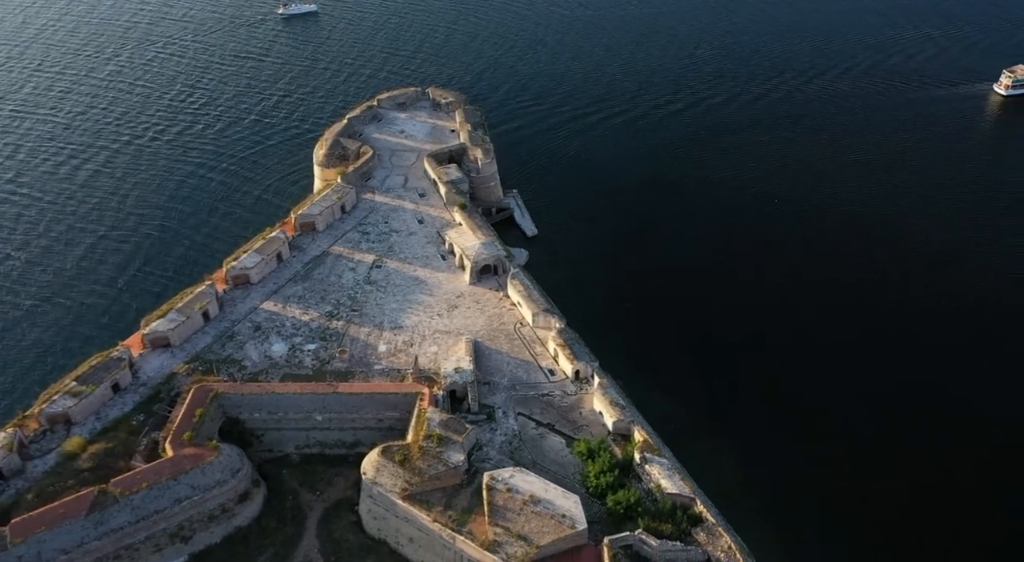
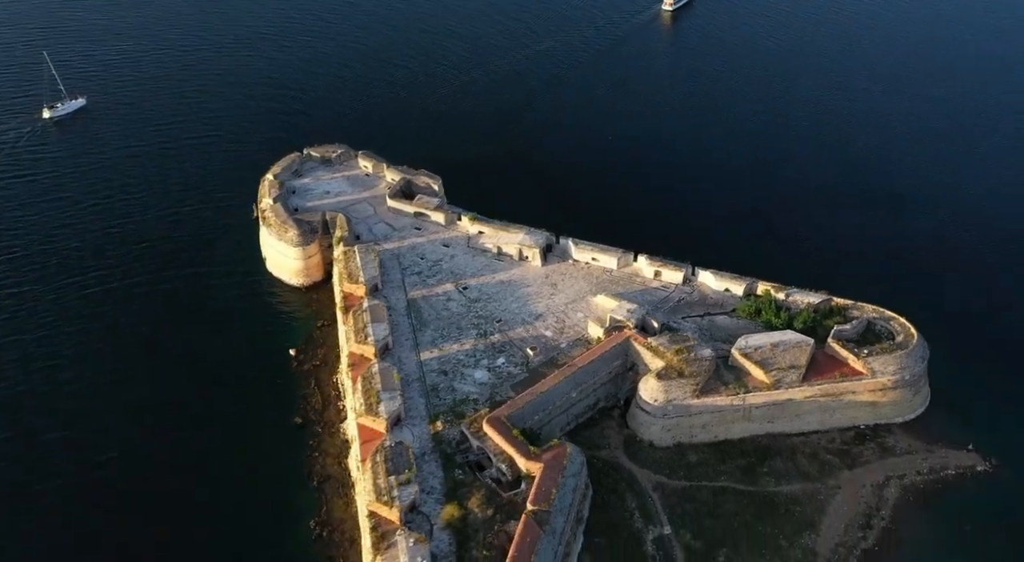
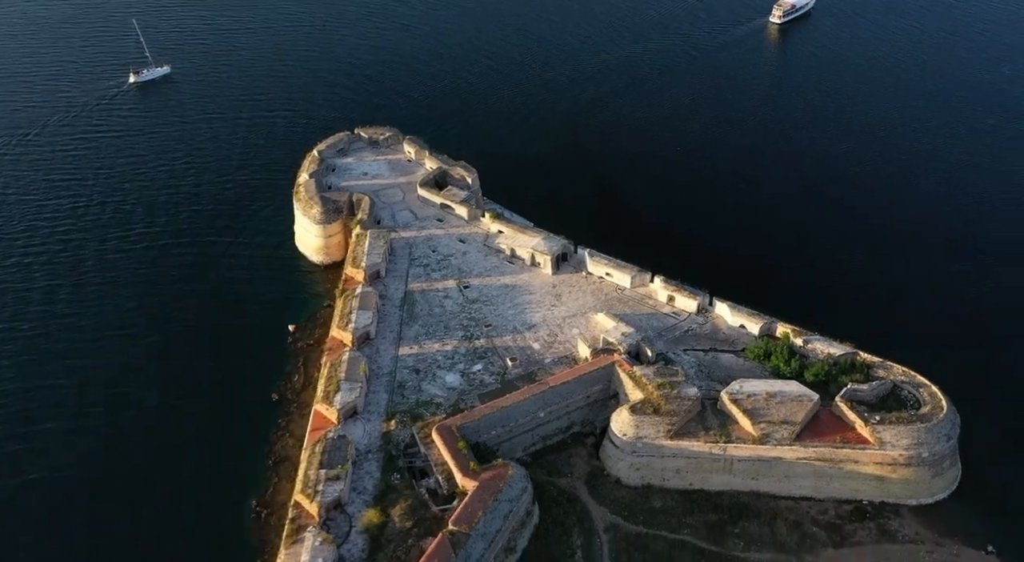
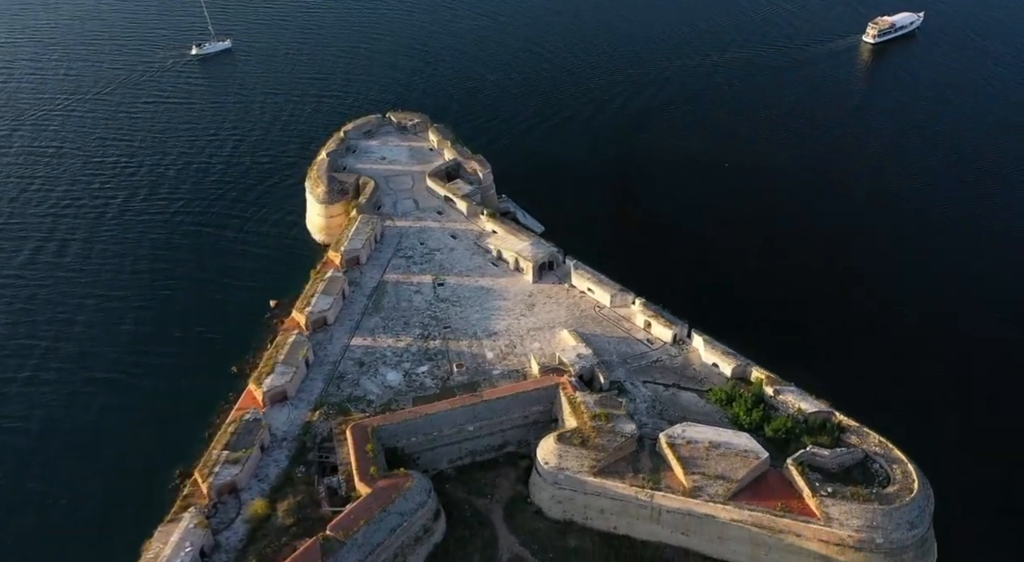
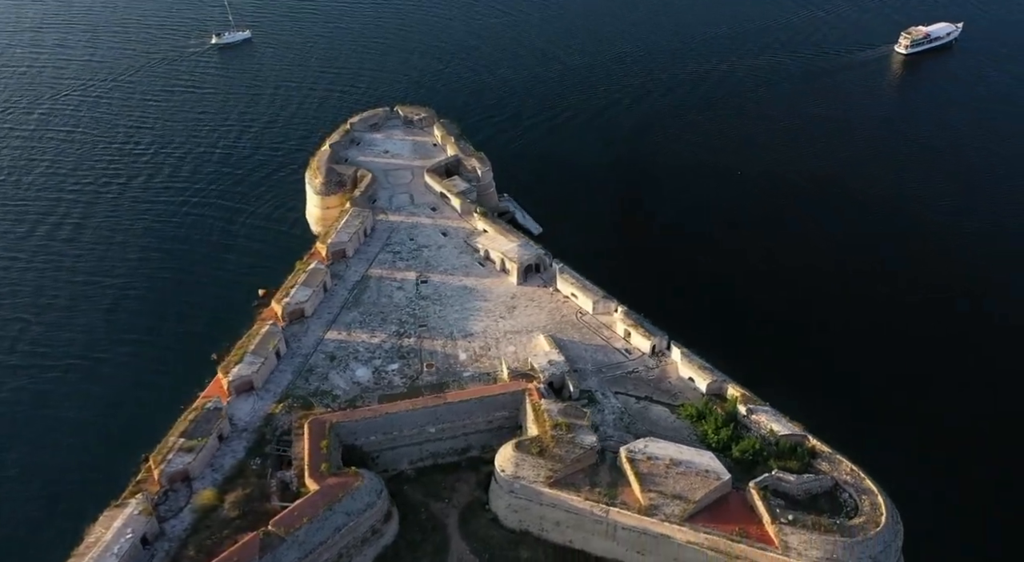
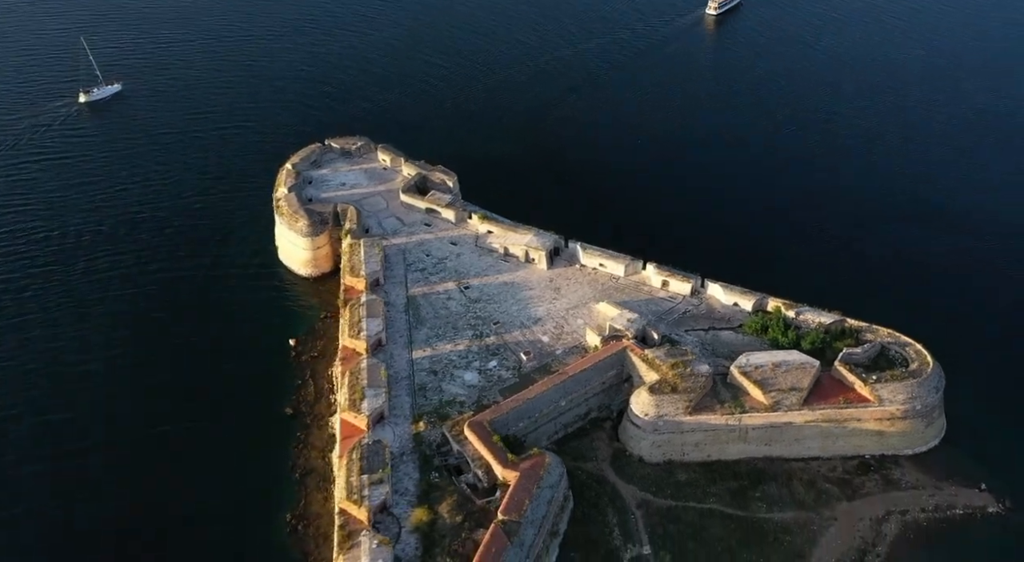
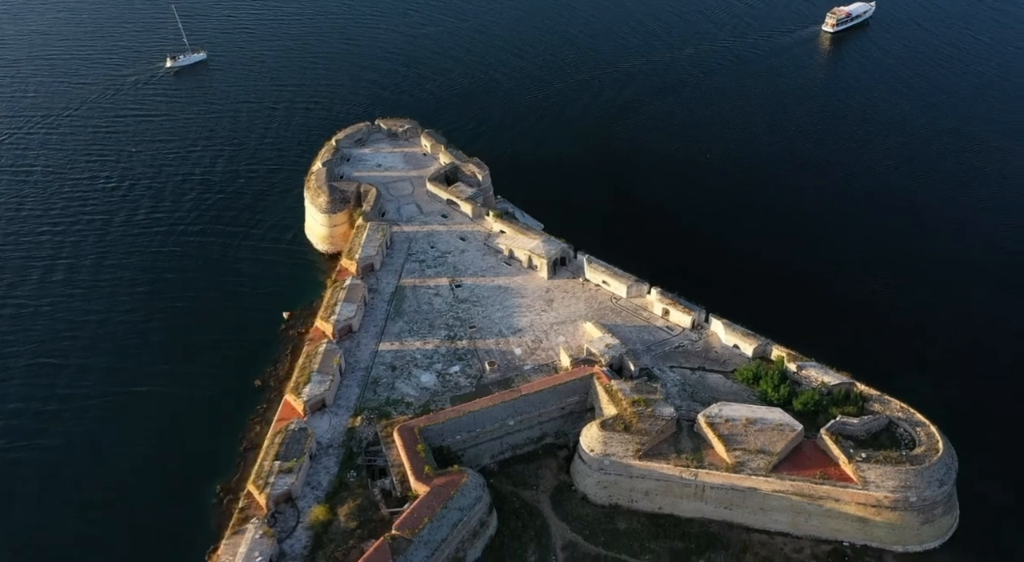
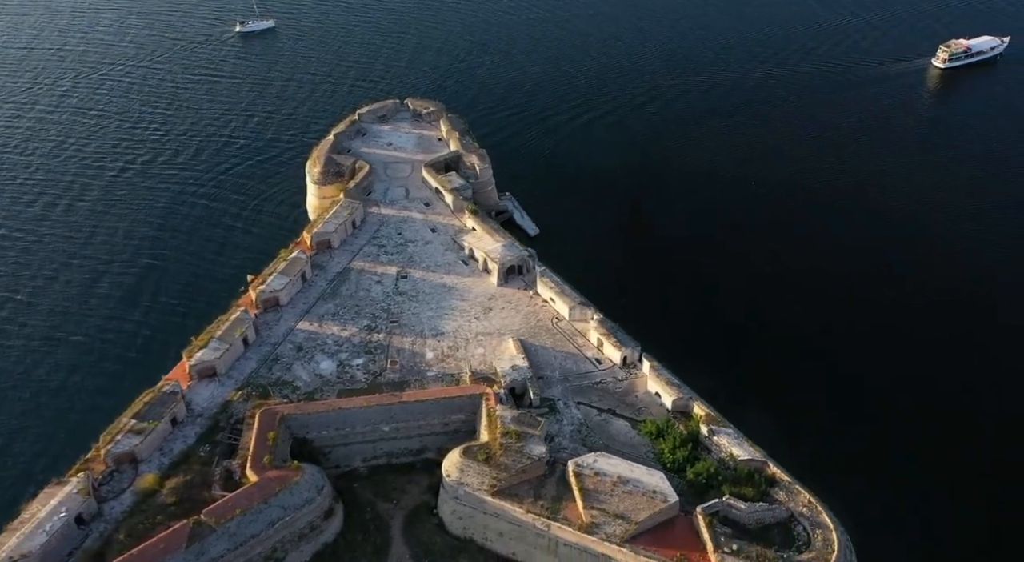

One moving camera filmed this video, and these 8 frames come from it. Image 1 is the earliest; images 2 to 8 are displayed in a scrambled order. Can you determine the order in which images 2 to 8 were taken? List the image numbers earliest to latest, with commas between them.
8, 5, 4, 7, 3, 6, 2
